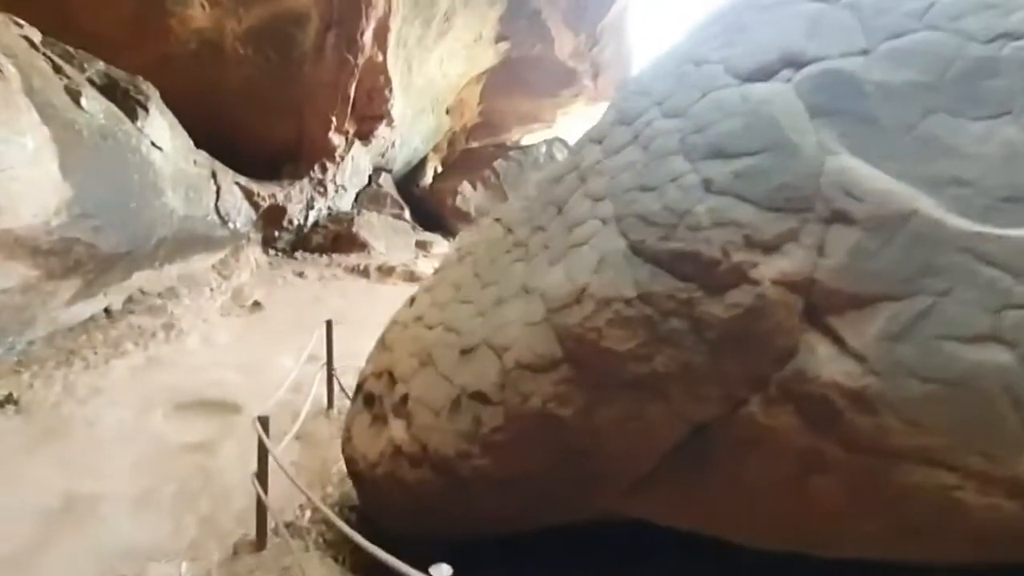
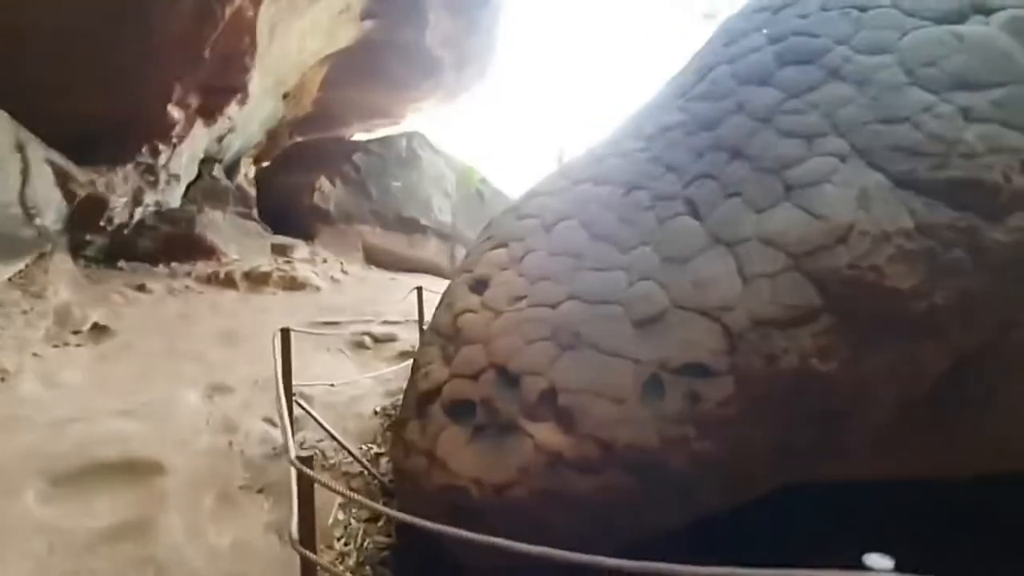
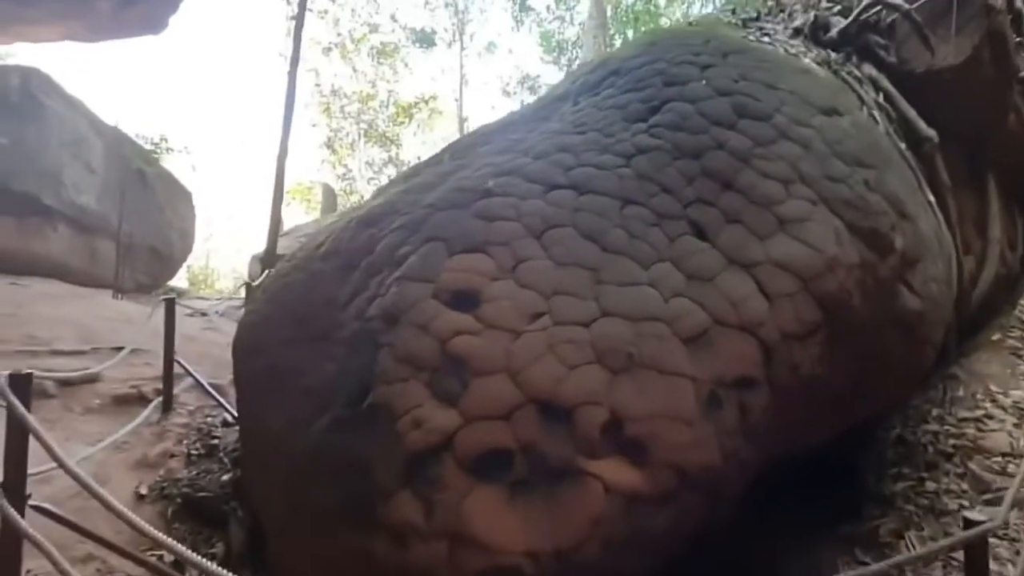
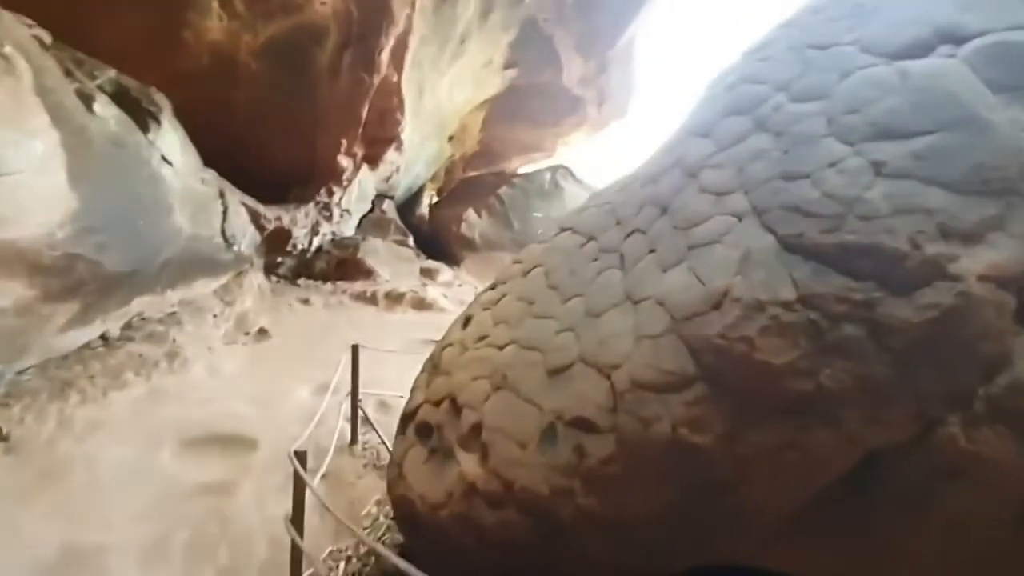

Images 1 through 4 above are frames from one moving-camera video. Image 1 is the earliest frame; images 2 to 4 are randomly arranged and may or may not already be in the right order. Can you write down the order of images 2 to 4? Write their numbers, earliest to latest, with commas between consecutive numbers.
4, 2, 3
